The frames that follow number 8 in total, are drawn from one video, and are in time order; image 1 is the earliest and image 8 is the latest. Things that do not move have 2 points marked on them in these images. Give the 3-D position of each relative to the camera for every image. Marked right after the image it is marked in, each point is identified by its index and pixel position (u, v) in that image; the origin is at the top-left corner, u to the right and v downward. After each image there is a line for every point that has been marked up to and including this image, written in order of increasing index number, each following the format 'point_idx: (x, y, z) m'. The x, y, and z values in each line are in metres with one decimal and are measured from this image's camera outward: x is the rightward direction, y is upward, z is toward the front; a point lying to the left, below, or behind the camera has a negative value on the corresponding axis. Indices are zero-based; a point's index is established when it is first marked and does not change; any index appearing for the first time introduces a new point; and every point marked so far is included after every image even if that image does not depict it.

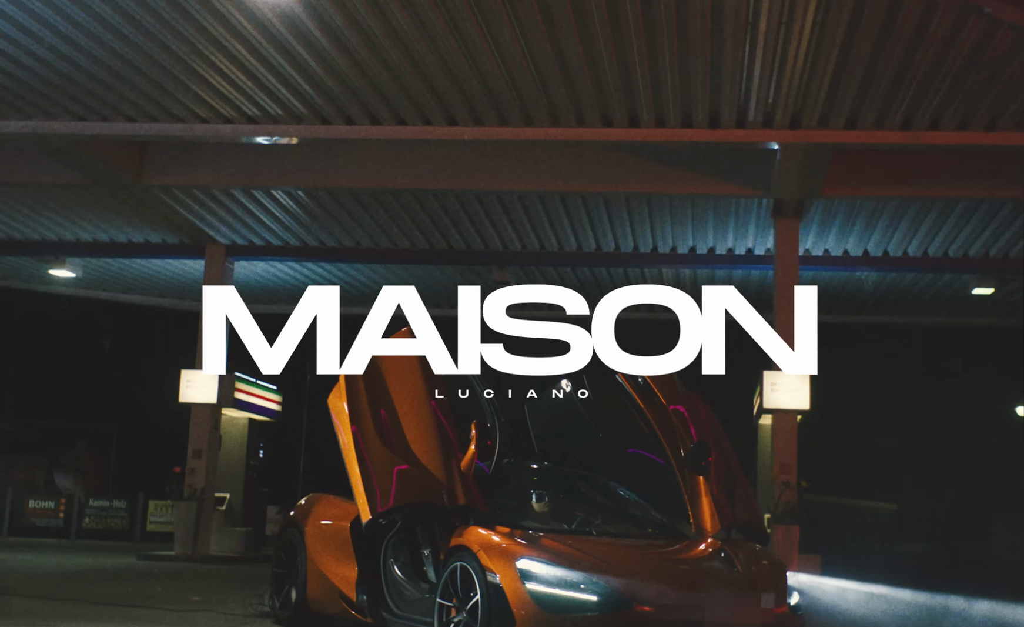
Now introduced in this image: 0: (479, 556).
0: (-0.2, -1.5, +8.6) m
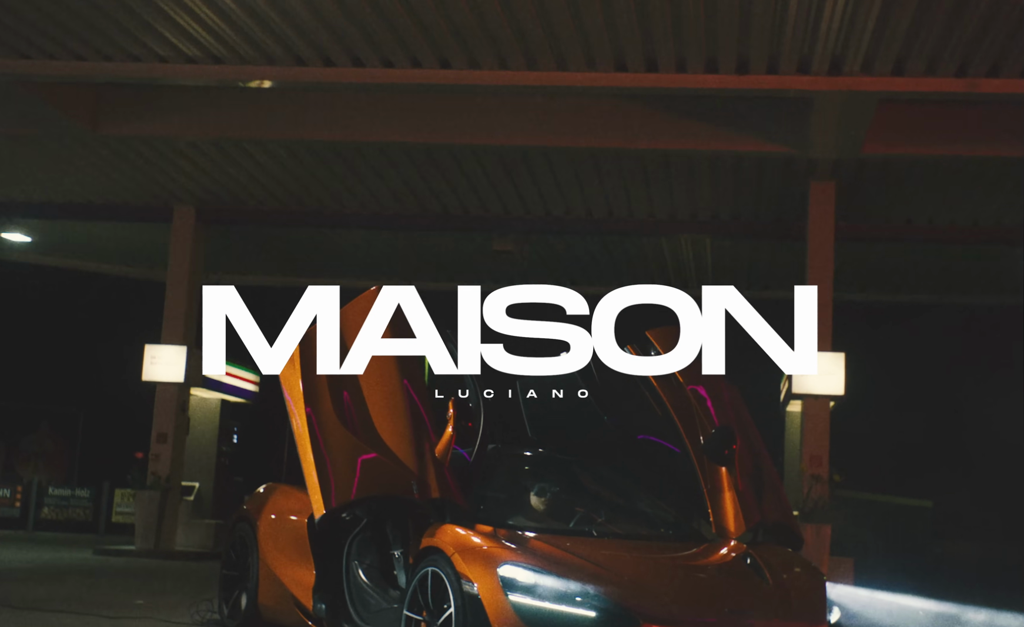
0: (-0.3, -1.3, +7.0) m
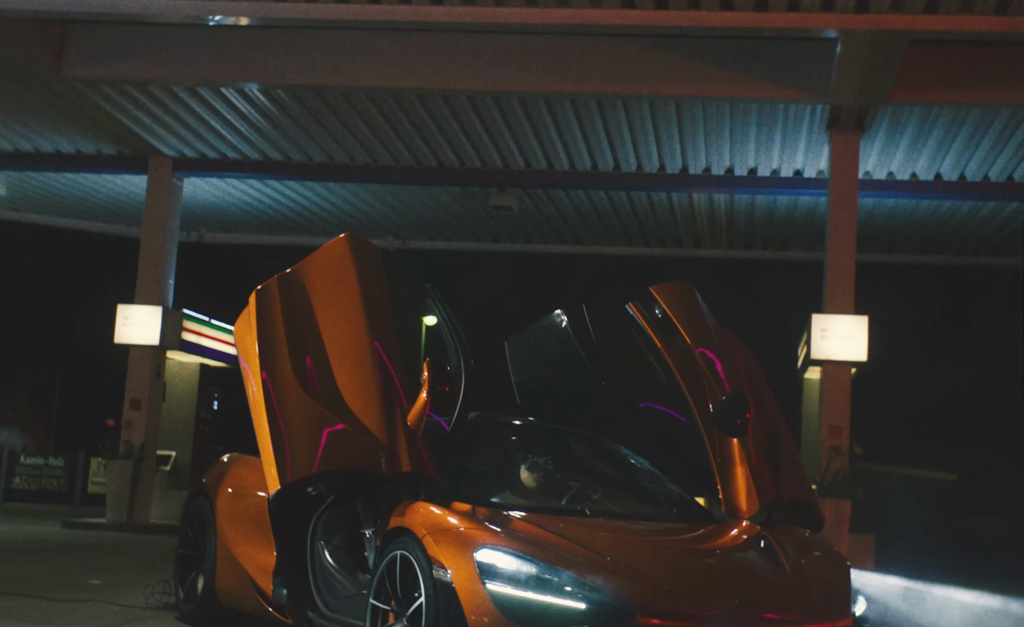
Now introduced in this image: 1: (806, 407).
0: (-0.4, -1.0, +6.2) m
1: (+3.6, -1.1, +17.0) m
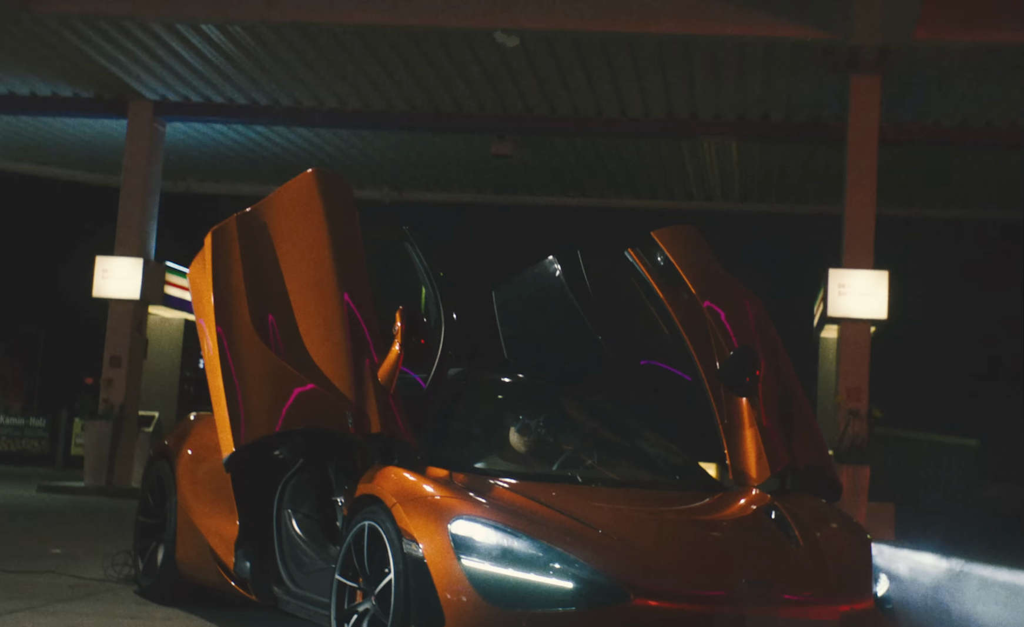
0: (-0.5, -0.8, +5.5) m
1: (+3.7, -0.6, +16.3) m
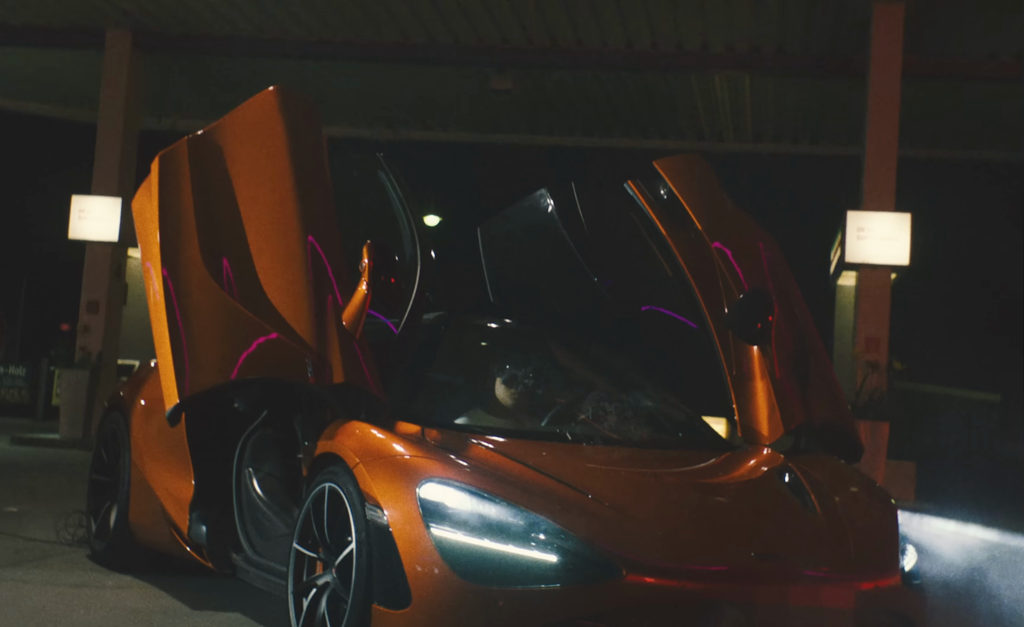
0: (-0.5, -0.6, +4.9) m
1: (+3.7, -0.1, +15.7) m
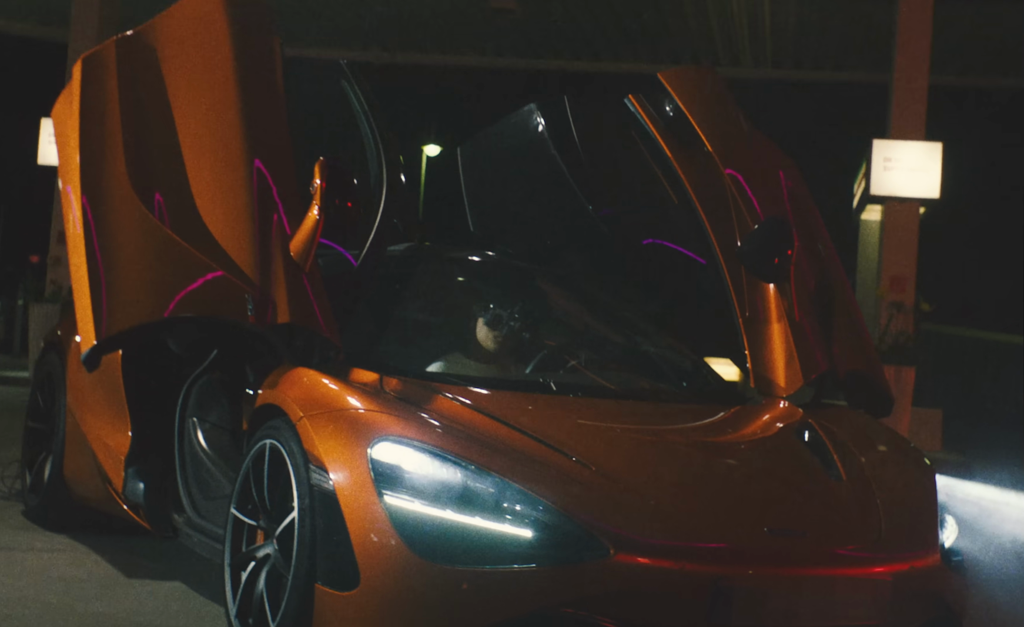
0: (-0.6, -0.4, +4.2) m
1: (+3.7, +0.6, +14.9) m
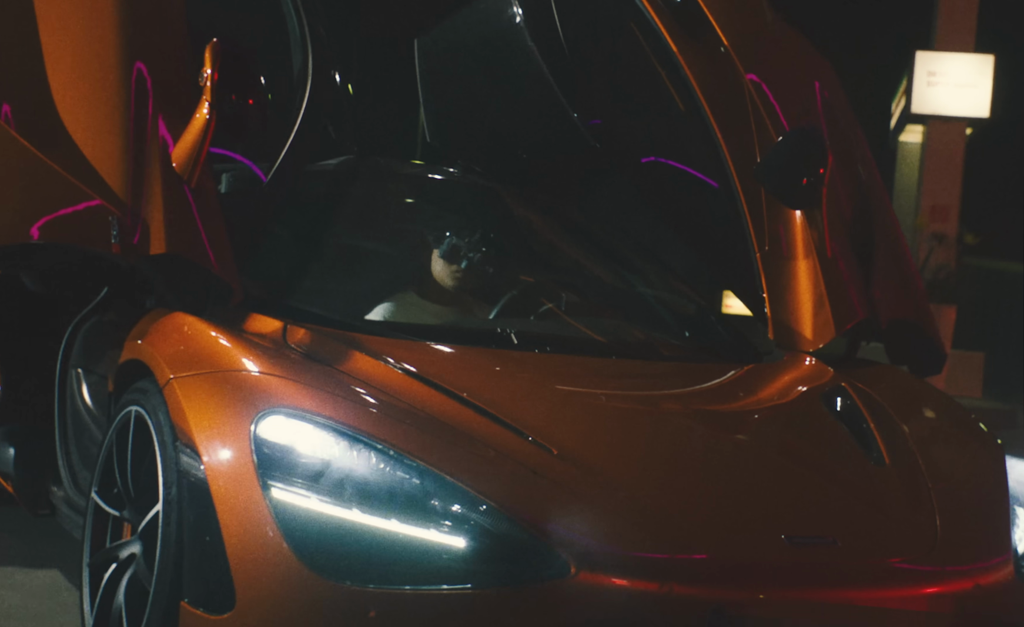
0: (-0.8, -0.2, +3.2) m
1: (+3.8, +1.3, +13.7) m
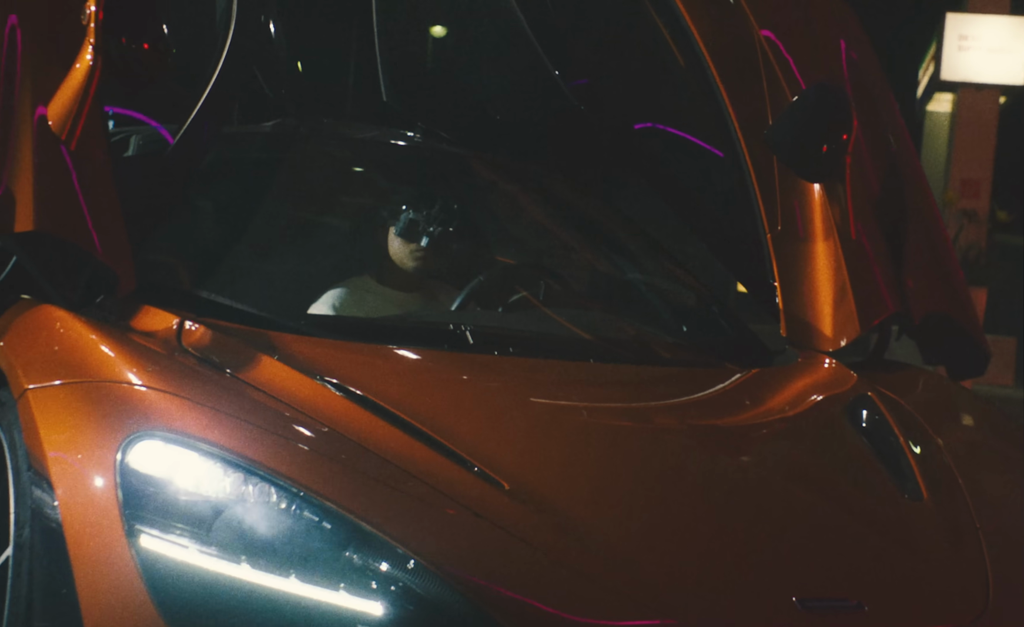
0: (-0.9, -0.2, +2.6) m
1: (+3.8, +1.5, +13.0) m
